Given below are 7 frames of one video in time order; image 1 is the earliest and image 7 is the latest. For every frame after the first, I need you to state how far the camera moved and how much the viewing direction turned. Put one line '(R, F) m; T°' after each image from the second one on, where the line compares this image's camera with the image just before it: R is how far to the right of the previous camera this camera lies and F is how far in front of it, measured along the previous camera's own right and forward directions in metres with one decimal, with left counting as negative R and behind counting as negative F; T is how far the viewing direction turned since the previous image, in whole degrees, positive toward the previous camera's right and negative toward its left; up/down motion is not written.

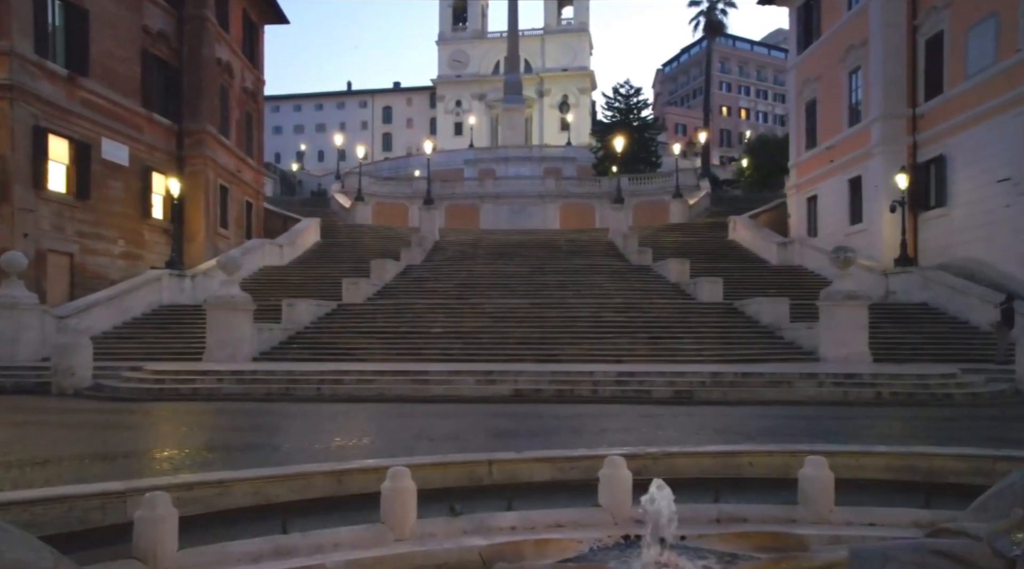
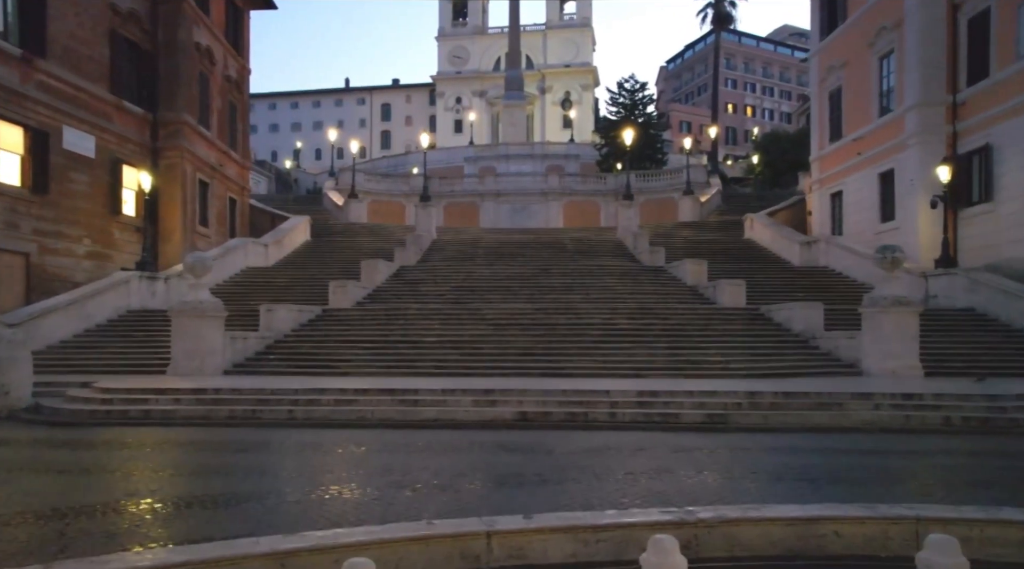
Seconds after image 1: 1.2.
(0.0, +2.3) m; 0°
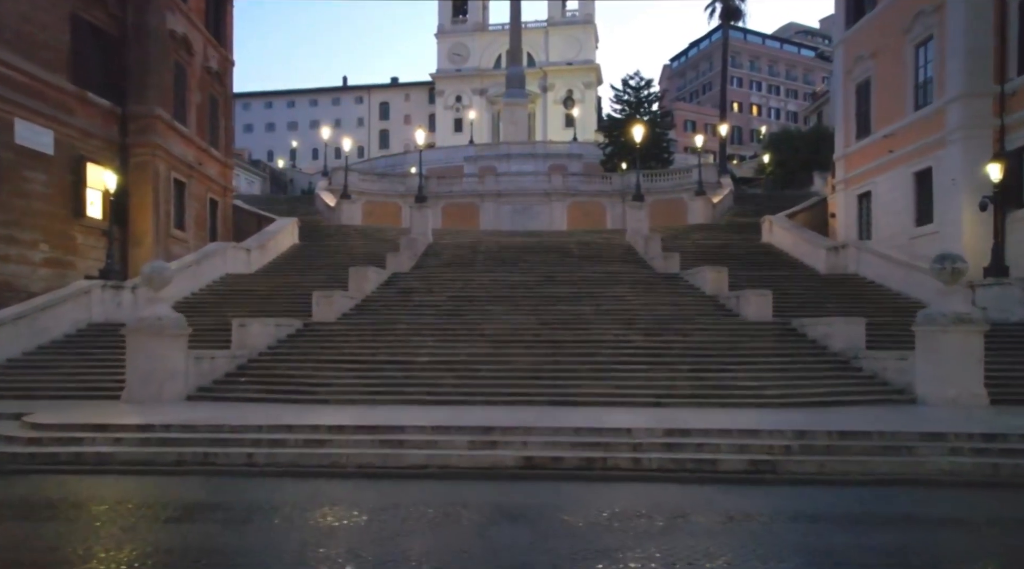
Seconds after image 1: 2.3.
(0.0, +2.3) m; 0°
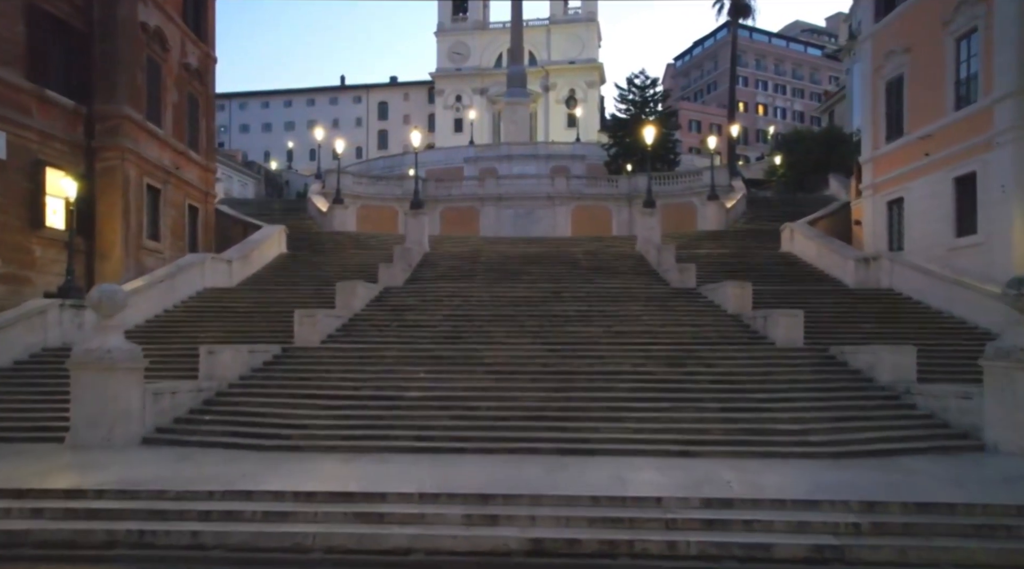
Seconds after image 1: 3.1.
(0.0, +2.1) m; 0°
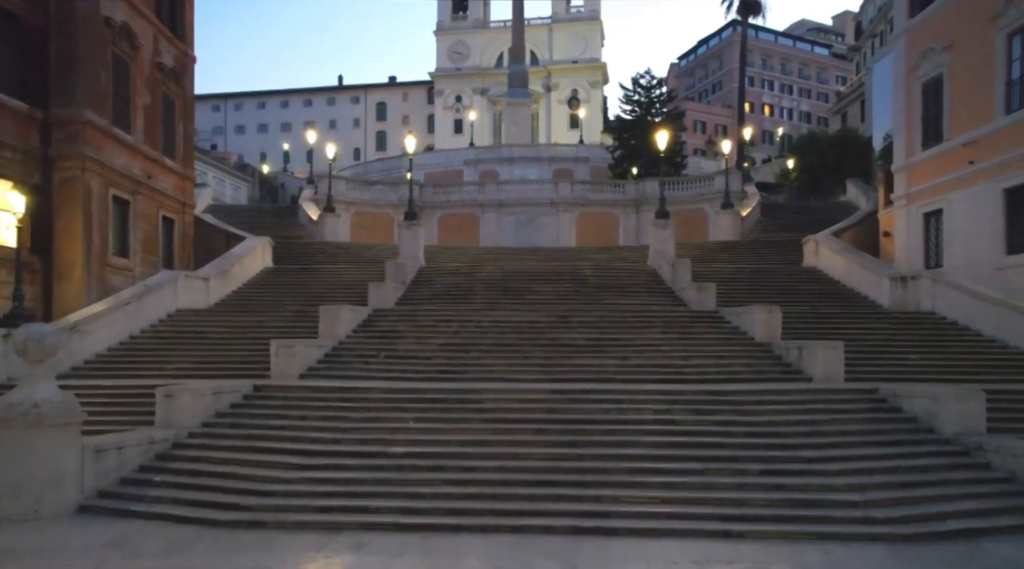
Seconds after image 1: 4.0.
(0.0, +2.2) m; 0°
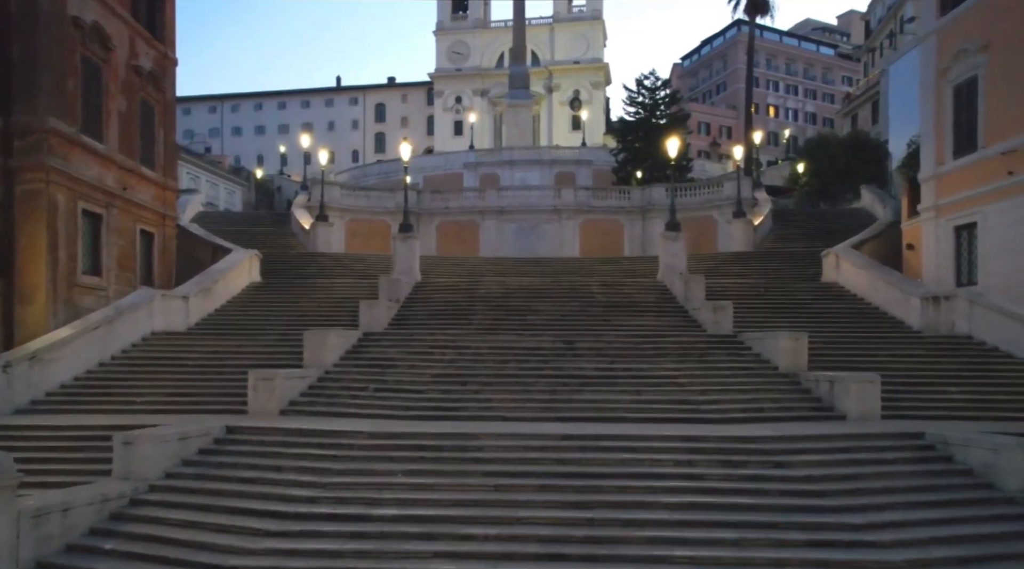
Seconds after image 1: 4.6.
(0.0, +1.6) m; 0°
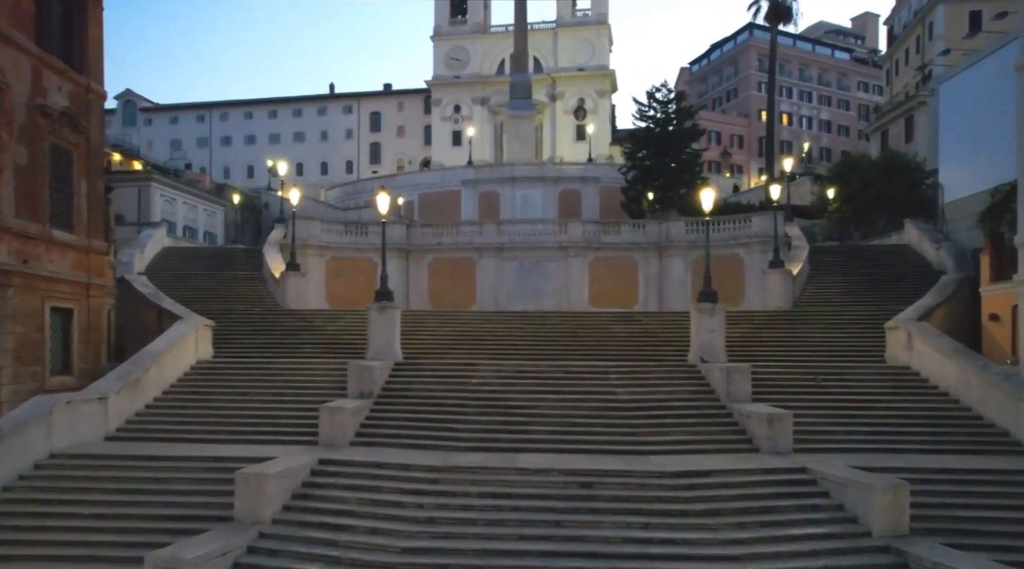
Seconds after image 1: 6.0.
(0.0, +4.7) m; 0°
